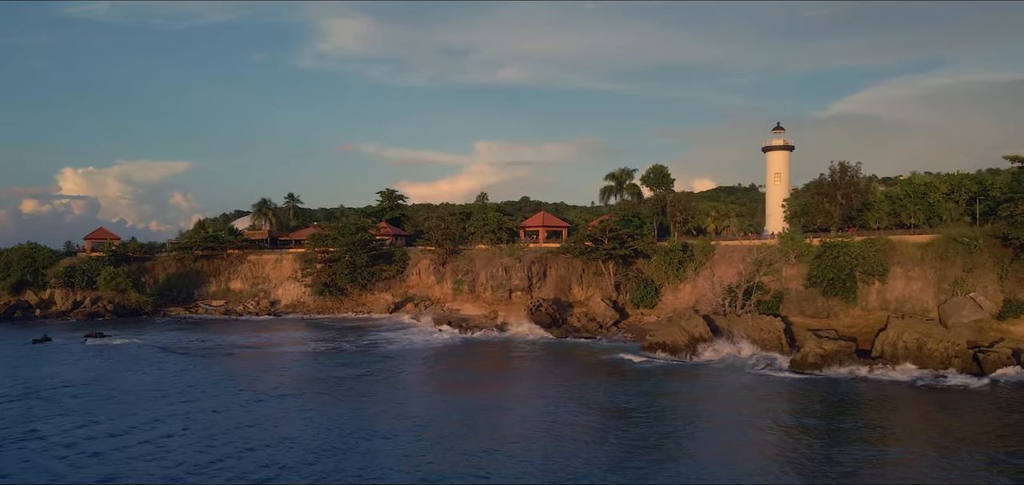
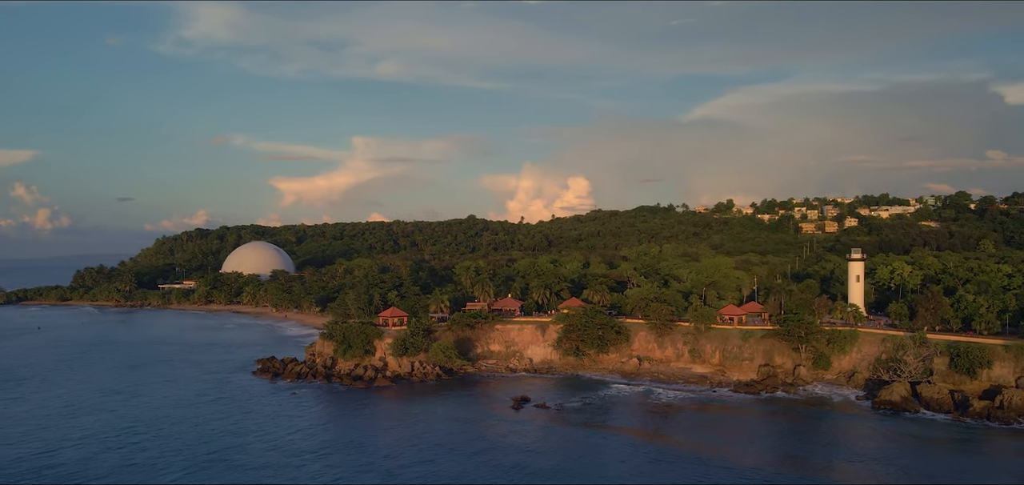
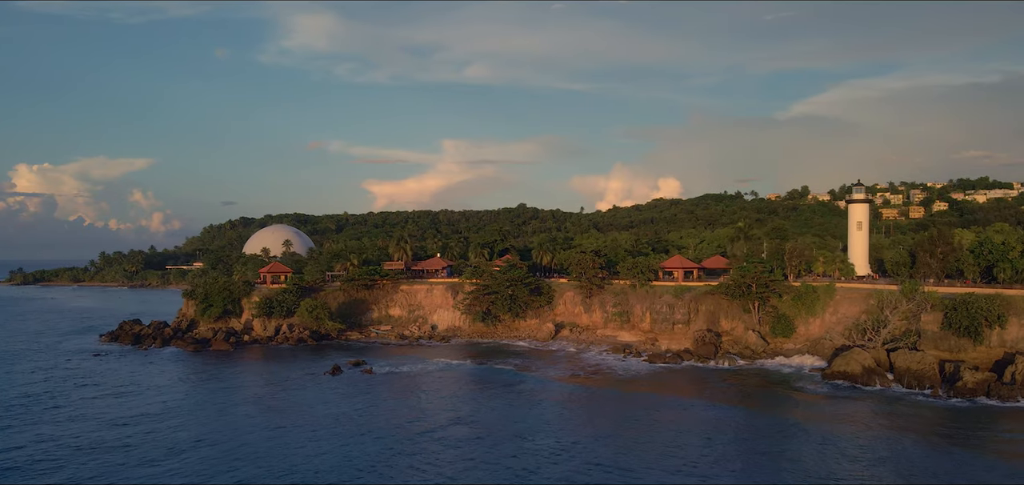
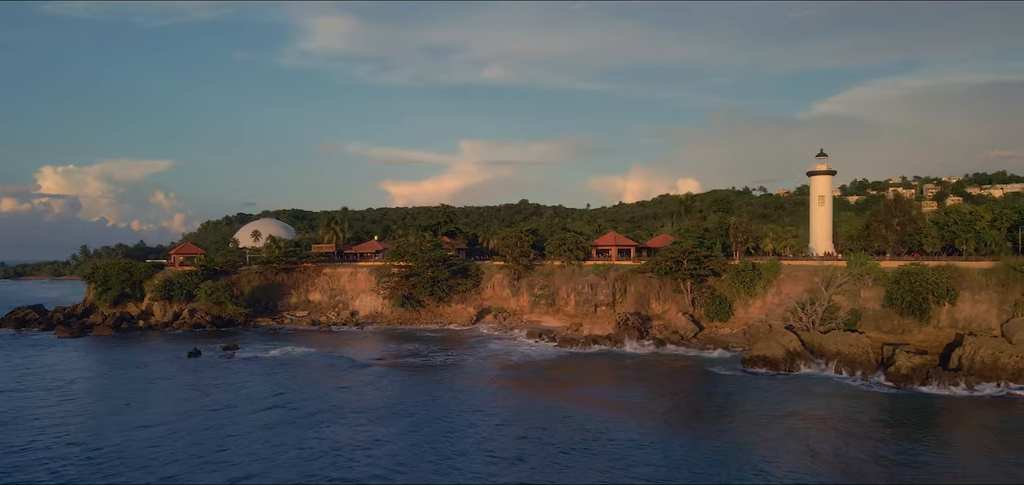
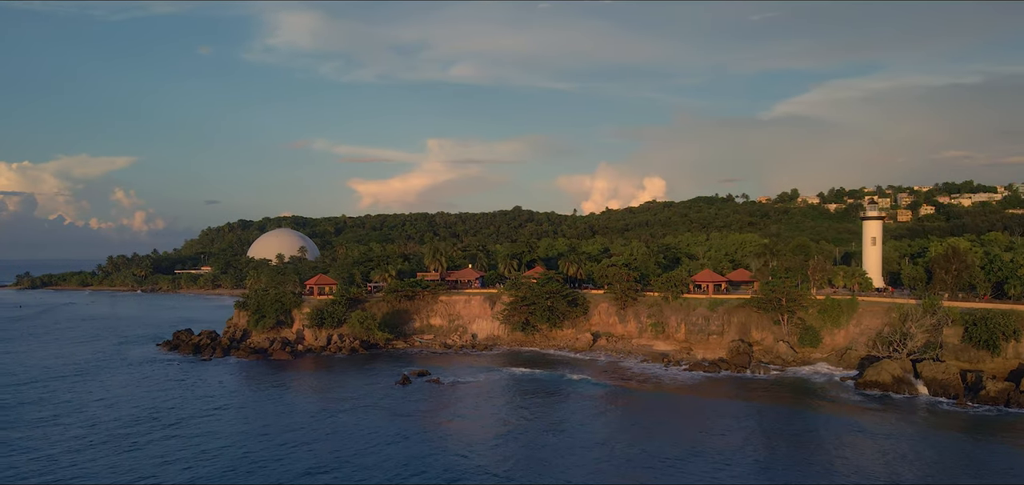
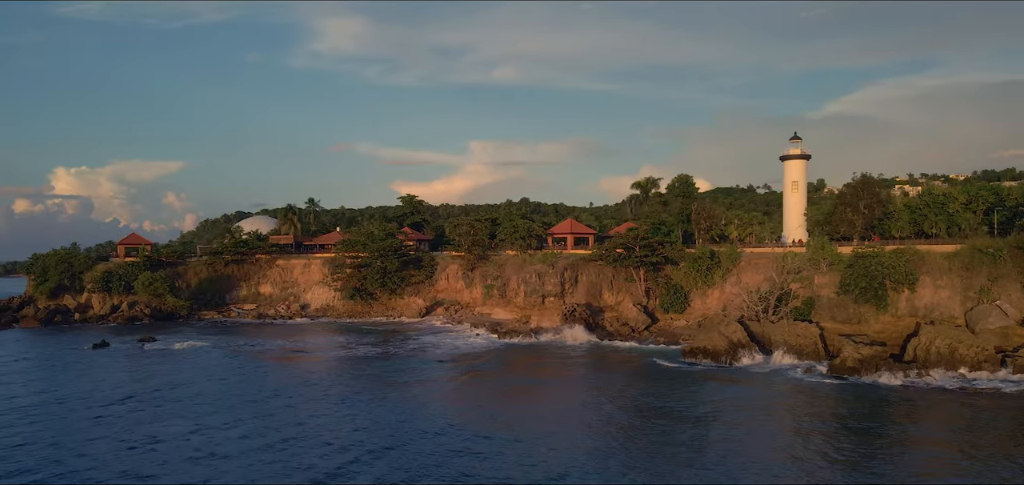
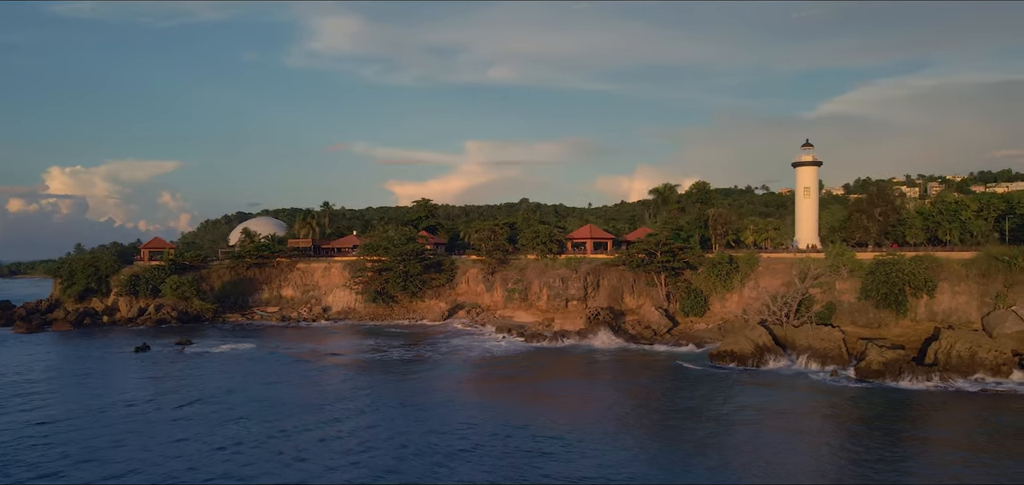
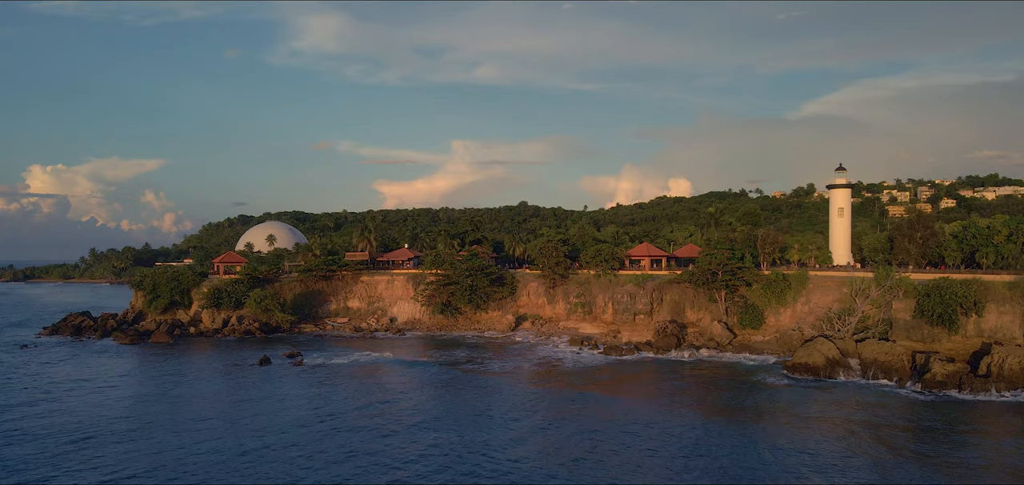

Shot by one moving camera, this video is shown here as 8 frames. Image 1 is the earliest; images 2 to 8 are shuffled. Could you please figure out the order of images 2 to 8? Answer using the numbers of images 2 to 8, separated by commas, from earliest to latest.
6, 7, 4, 8, 3, 5, 2
